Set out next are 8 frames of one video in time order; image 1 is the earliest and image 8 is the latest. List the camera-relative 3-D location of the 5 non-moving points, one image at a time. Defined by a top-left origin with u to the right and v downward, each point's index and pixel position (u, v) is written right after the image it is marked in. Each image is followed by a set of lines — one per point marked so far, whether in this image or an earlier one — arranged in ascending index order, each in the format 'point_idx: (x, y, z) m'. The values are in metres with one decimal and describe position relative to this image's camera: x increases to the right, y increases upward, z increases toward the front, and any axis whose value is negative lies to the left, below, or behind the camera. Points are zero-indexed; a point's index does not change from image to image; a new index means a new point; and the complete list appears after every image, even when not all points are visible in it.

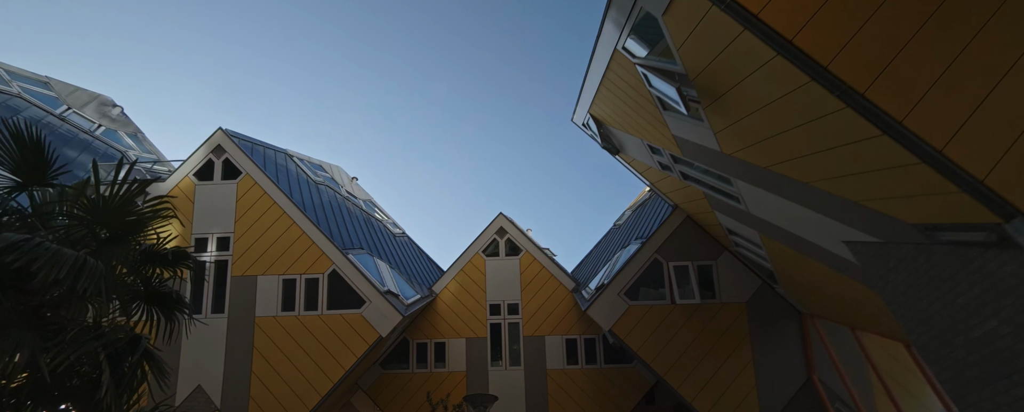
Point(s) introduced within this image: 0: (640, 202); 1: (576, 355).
0: (+4.1, +0.1, +17.9) m
1: (+1.8, -4.2, +15.2) m
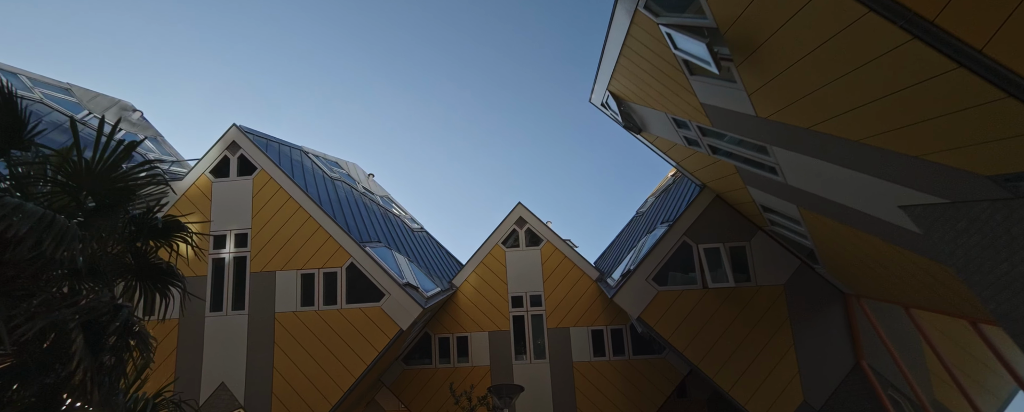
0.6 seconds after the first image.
0: (+4.8, +0.6, +17.3) m
1: (+2.5, -3.8, +14.7) m
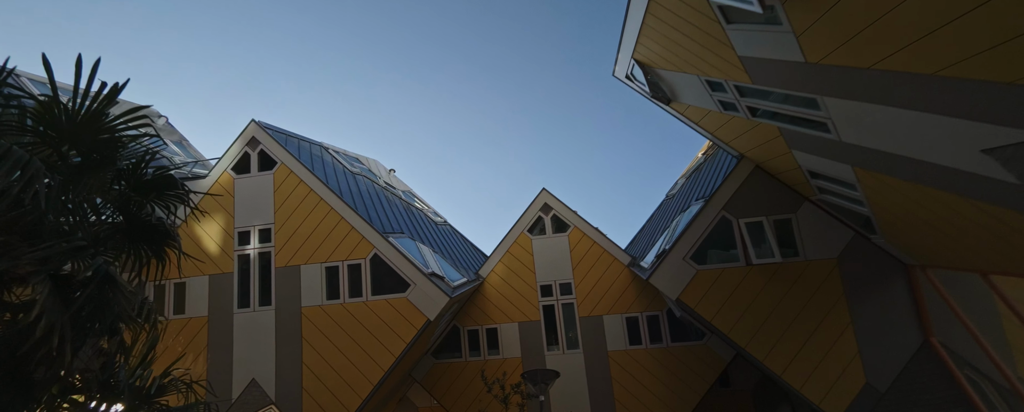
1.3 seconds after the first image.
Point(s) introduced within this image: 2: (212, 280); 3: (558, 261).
0: (+5.6, +1.2, +16.6) m
1: (+3.3, -3.3, +14.1) m
2: (-7.5, -1.9, +13.5) m
3: (+1.3, -1.5, +15.2) m
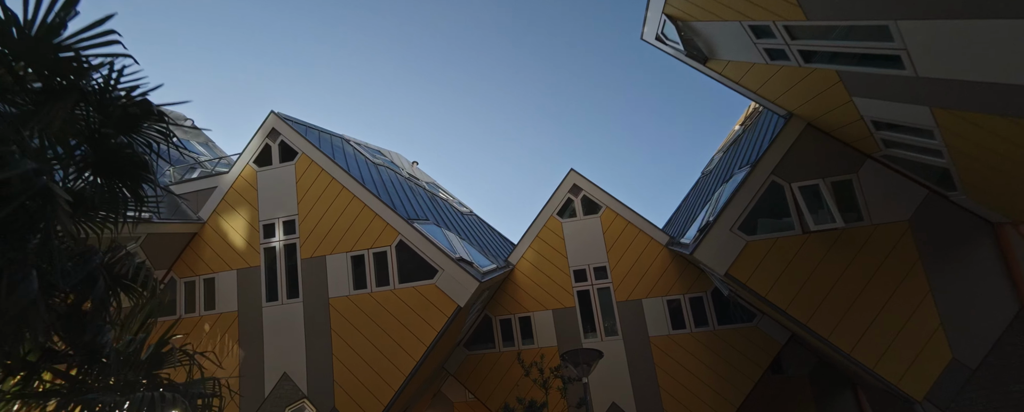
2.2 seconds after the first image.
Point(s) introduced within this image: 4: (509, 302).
0: (+6.4, +1.9, +15.7) m
1: (+4.2, -2.7, +13.3) m
2: (-6.7, -1.7, +13.3) m
3: (+2.1, -1.0, +14.5) m
4: (-0.1, -2.6, +14.8) m
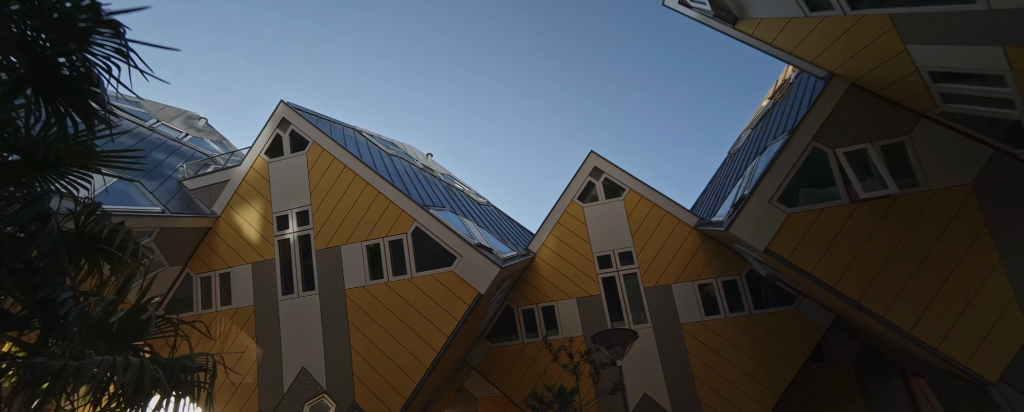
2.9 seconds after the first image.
0: (+6.8, +2.4, +14.9) m
1: (+4.7, -2.2, +12.6) m
2: (-6.2, -1.5, +13.0) m
3: (+2.7, -0.6, +13.9) m
4: (+0.5, -2.2, +14.3) m
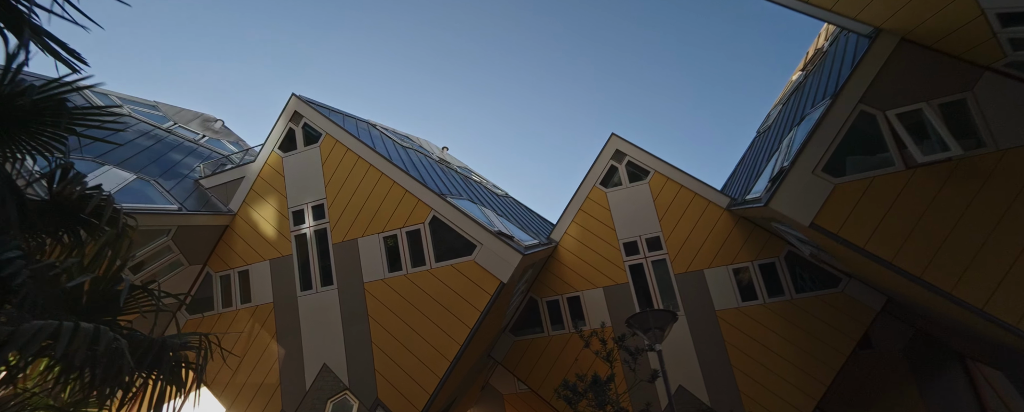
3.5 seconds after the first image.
0: (+7.3, +3.0, +14.1) m
1: (+5.3, -1.8, +11.9) m
2: (-5.6, -1.4, +12.7) m
3: (+3.2, -0.2, +13.3) m
4: (+1.1, -1.9, +13.7) m
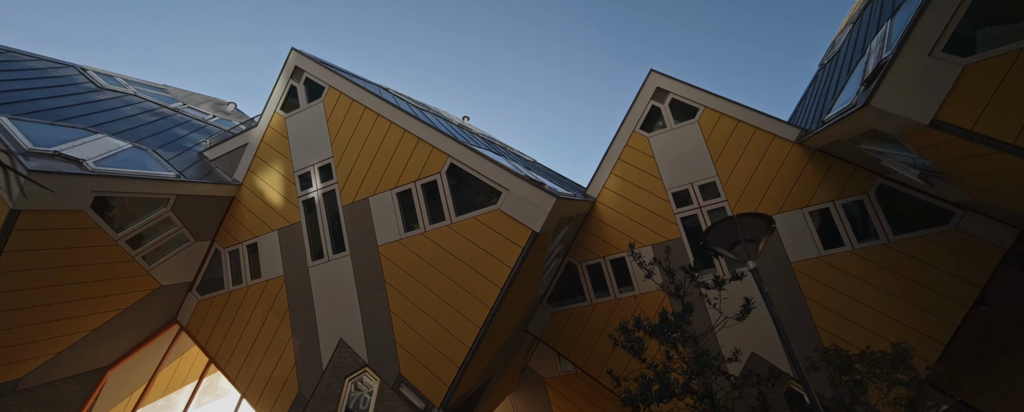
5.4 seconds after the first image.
0: (+7.9, +4.4, +12.1) m
1: (+5.9, -0.5, +10.0) m
2: (-4.9, -0.6, +11.5) m
3: (+3.9, +1.0, +11.5) m
4: (+1.9, -0.8, +12.1) m
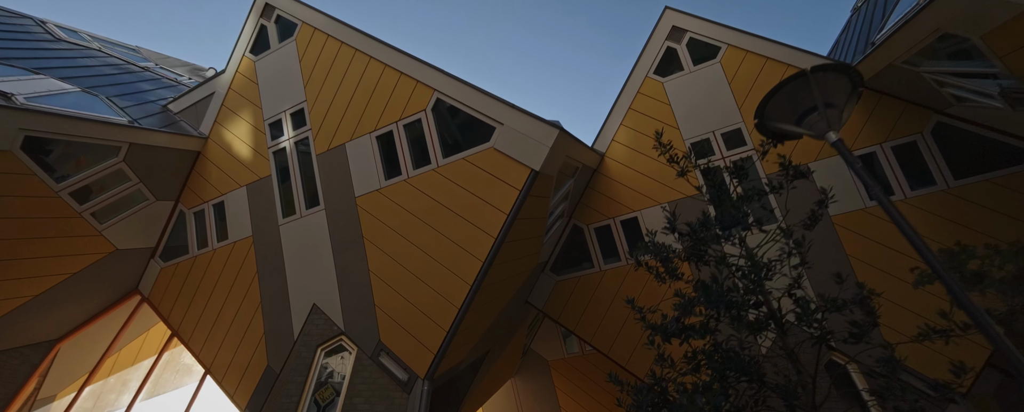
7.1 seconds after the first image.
0: (+7.8, +5.3, +10.7) m
1: (+5.9, +0.4, +8.7) m
2: (-4.9, +0.3, +10.2) m
3: (+3.8, +1.9, +10.2) m
4: (+1.9, +0.1, +10.8) m
